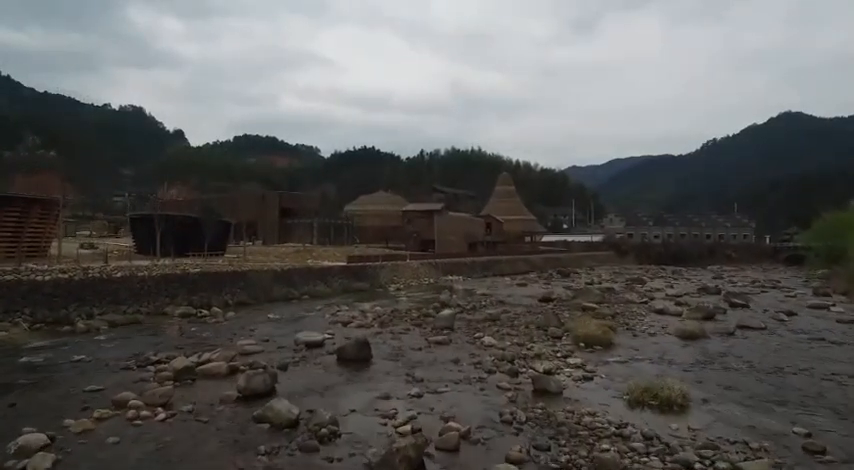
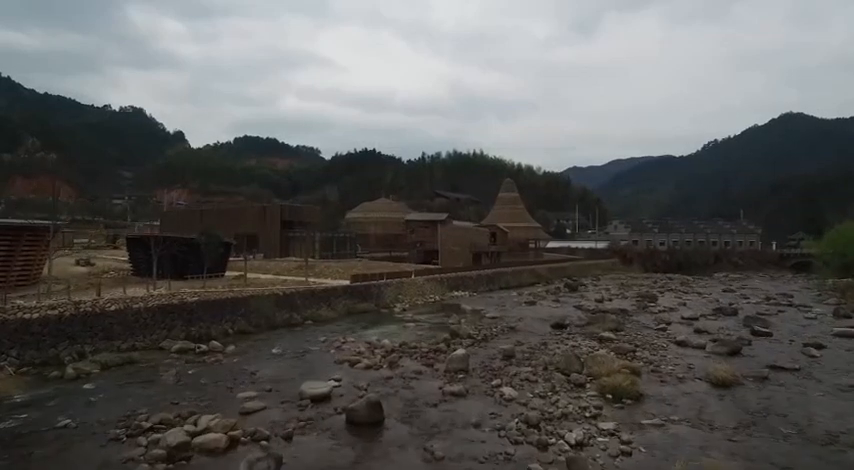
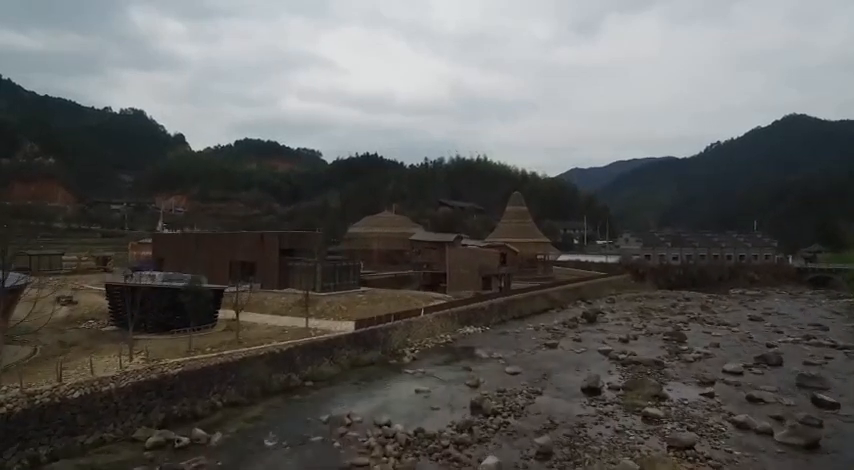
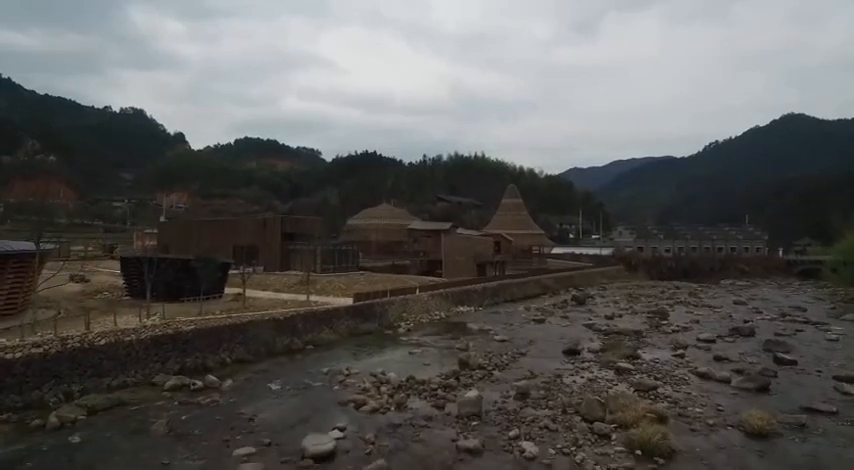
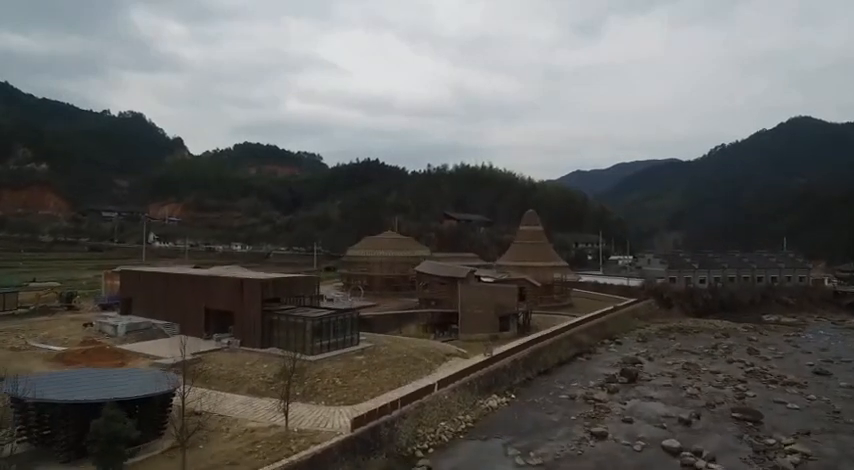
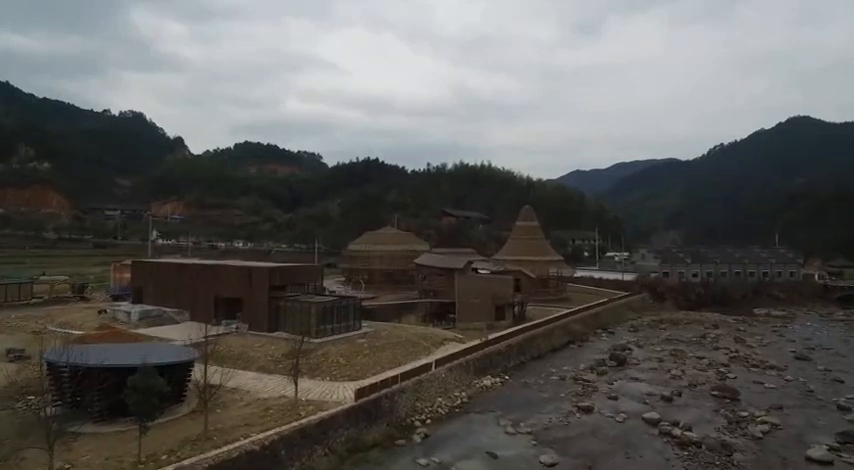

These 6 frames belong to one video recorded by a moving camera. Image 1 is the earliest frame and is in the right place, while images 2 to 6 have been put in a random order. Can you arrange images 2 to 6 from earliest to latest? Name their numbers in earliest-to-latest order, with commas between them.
2, 4, 3, 6, 5
